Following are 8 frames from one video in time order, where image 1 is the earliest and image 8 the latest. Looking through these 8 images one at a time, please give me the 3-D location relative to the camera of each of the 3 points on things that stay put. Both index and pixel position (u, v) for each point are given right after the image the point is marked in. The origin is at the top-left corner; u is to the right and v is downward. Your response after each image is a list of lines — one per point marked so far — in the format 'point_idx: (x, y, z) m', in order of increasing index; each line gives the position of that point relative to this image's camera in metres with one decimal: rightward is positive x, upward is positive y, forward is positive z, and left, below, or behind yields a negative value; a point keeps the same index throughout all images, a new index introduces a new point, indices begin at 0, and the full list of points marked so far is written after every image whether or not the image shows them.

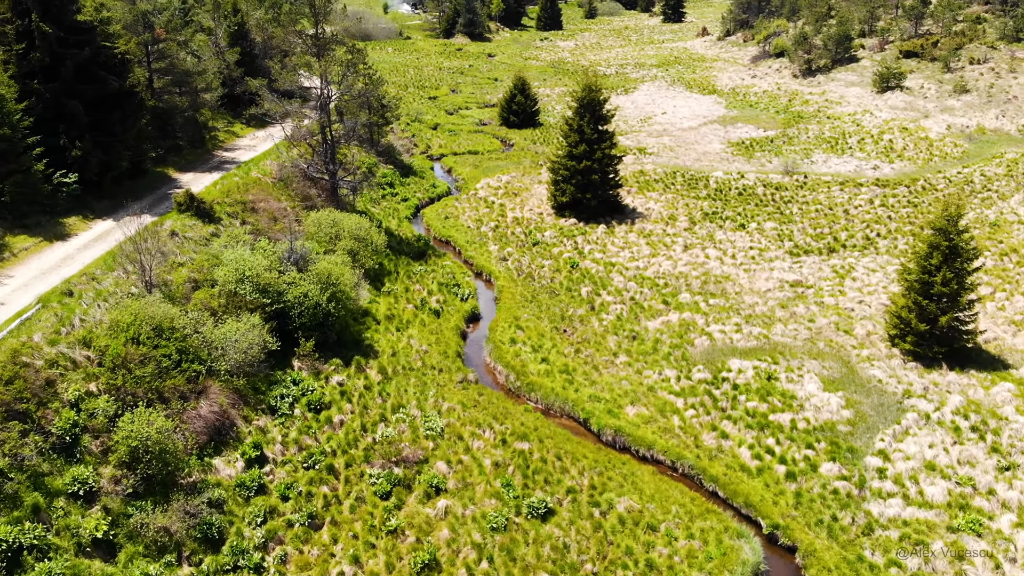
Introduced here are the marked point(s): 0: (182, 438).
0: (-7.7, -3.5, +19.2) m
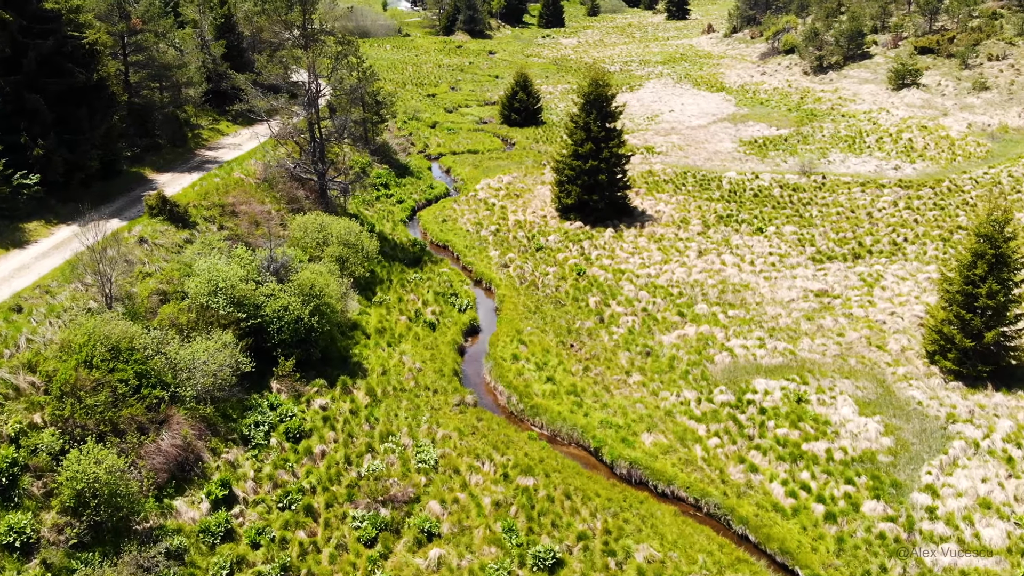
0: (-7.6, -3.9, +16.8) m
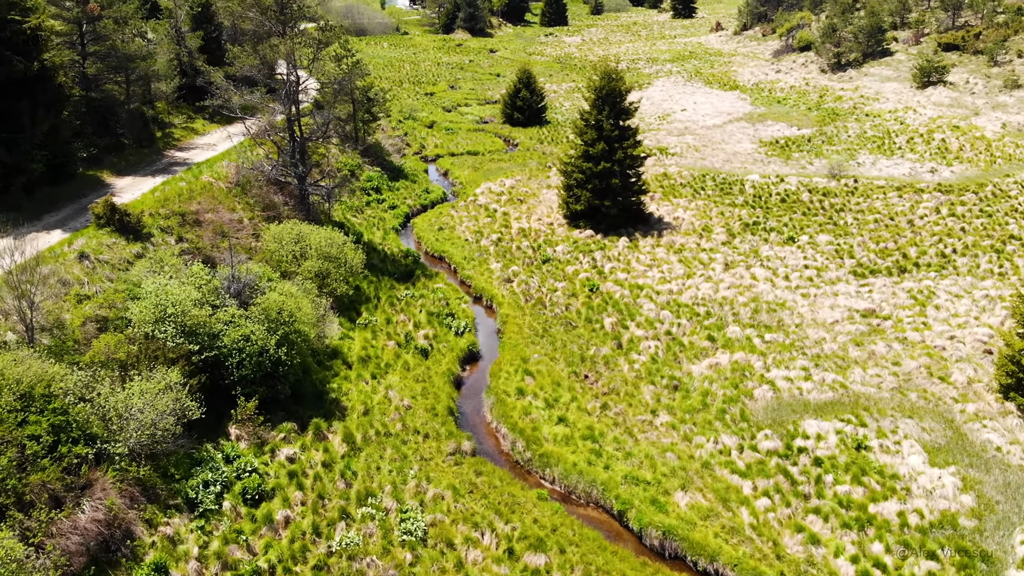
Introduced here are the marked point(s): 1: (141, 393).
0: (-7.5, -4.4, +13.1) m
1: (-7.4, -2.1, +16.4) m
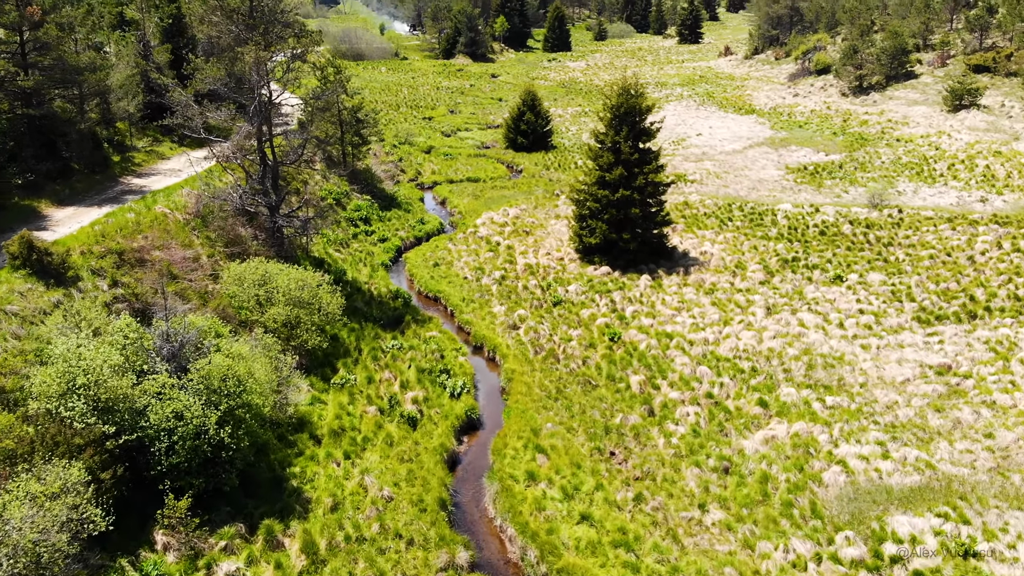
0: (-7.3, -5.3, +8.8) m
1: (-7.2, -3.1, +12.1) m
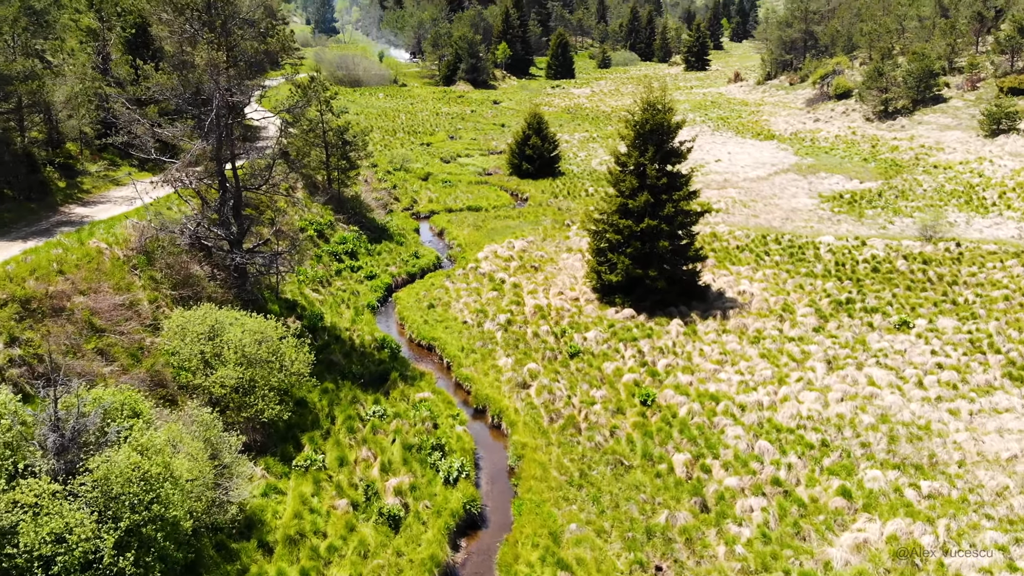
0: (-7.1, -6.0, +4.4) m
1: (-7.0, -3.9, +7.8) m
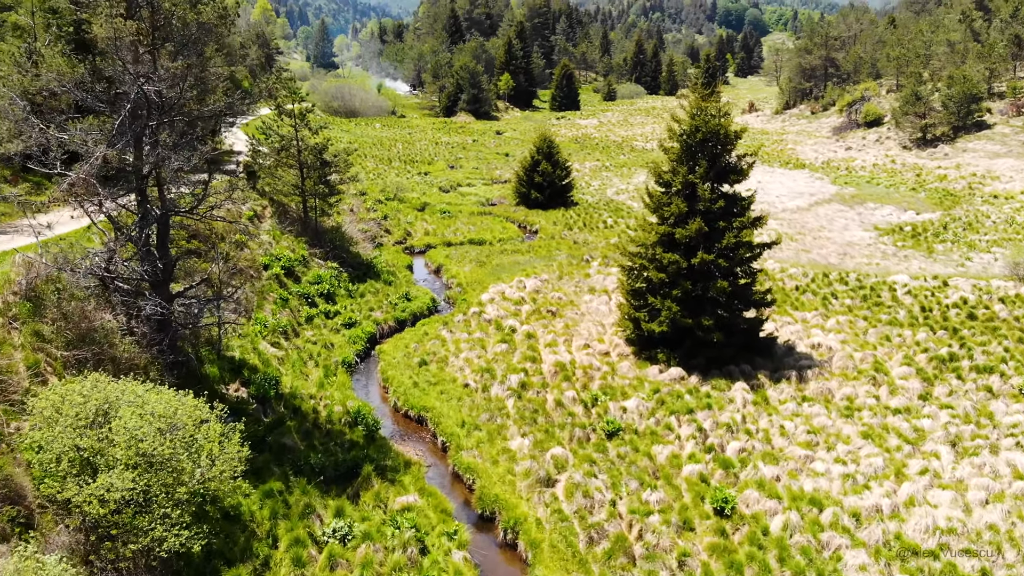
0: (-6.8, -6.3, -1.2) m
1: (-6.7, -4.4, +2.3) m
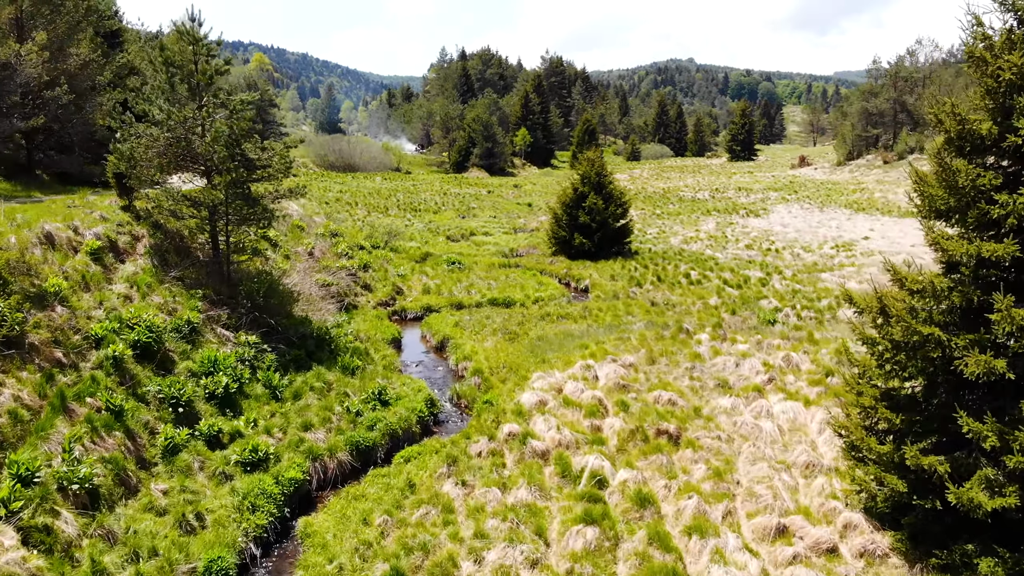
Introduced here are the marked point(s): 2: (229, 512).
0: (-6.1, -5.5, -12.8) m
1: (-5.9, -3.9, -9.1) m
2: (-3.3, -2.6, +9.7) m
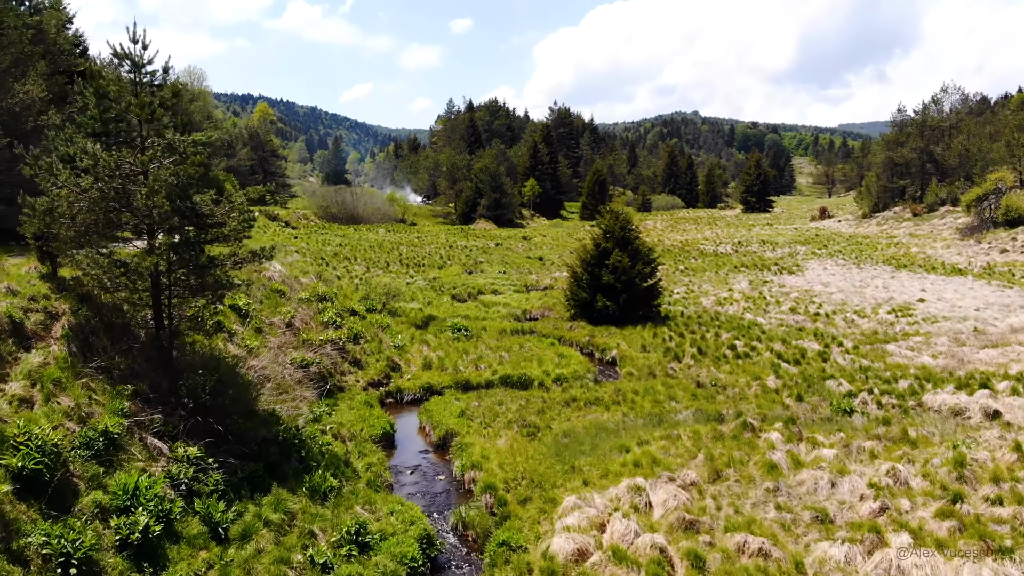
0: (-6.0, -5.1, -16.3) m
1: (-5.8, -3.7, -12.5) m
2: (-3.0, -3.6, +6.4) m
